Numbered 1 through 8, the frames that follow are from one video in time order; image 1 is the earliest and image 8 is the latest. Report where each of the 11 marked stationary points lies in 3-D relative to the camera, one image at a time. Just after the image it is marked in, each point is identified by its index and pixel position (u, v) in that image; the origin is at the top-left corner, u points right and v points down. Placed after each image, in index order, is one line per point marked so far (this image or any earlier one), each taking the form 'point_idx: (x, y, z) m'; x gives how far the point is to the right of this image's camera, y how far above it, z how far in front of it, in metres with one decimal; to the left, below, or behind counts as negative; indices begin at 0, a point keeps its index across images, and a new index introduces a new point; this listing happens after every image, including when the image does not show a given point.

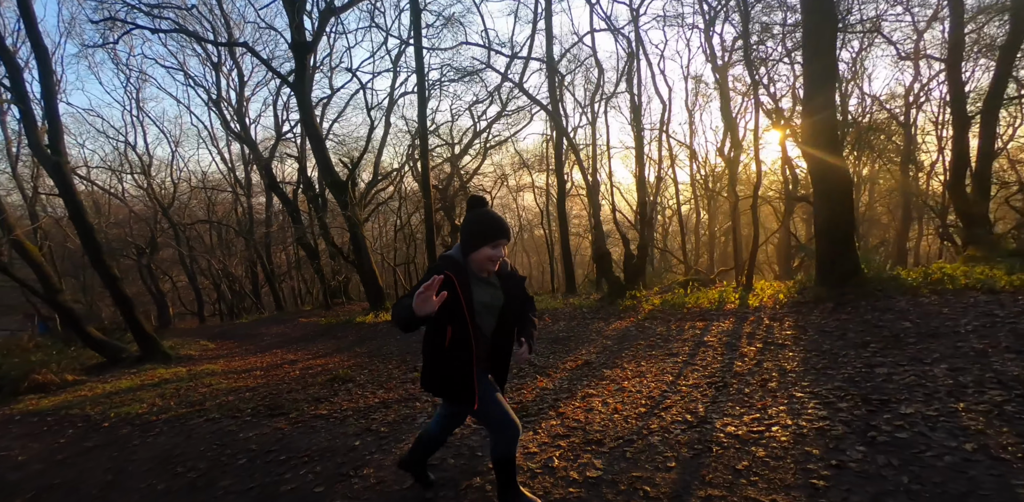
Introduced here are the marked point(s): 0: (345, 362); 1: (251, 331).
0: (-3.1, -2.1, +10.3) m
1: (-8.0, -2.5, +16.8) m
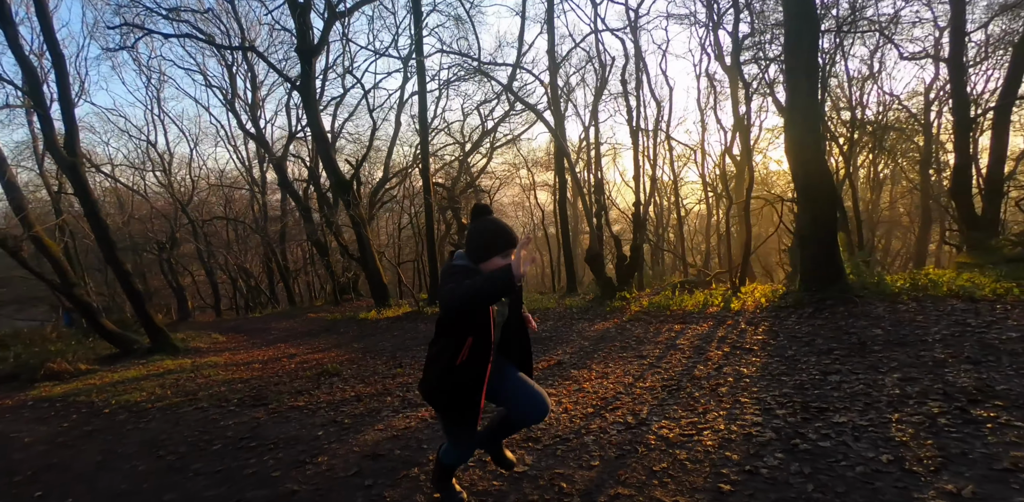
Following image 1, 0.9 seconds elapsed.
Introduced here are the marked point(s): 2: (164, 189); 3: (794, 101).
0: (-3.3, -2.0, +10.6) m
1: (-7.9, -2.3, +17.3) m
2: (-12.4, +2.3, +19.6) m
3: (+3.8, +2.3, +7.5) m
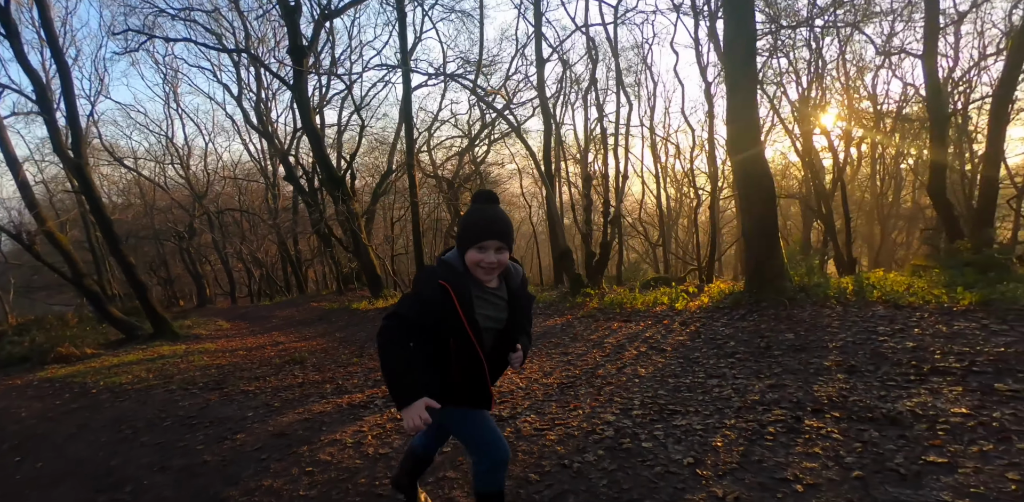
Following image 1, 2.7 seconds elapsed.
0: (-4.0, -1.9, +11.1) m
1: (-8.1, -2.0, +18.1) m
2: (-12.4, +2.7, +20.6) m
3: (+3.0, +2.3, +7.5) m
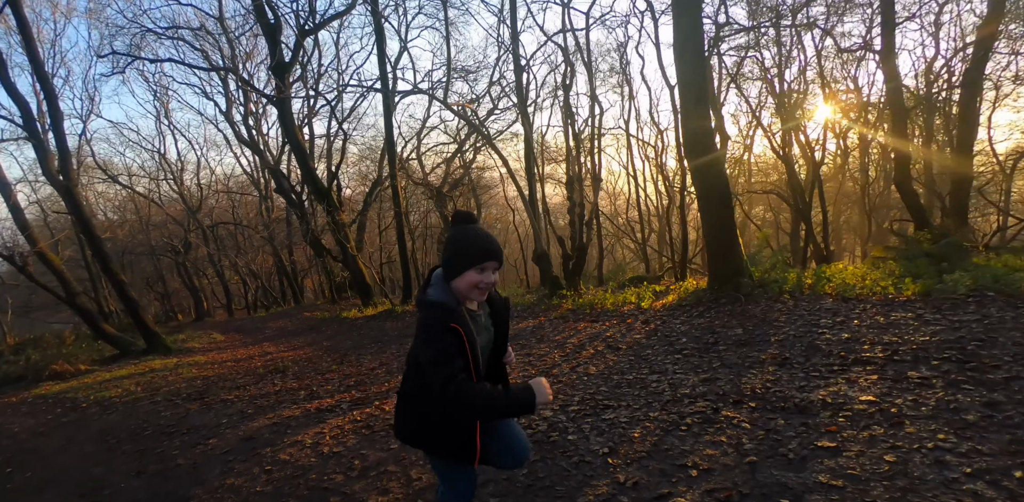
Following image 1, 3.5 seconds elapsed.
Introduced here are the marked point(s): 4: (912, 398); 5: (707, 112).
0: (-4.4, -2.1, +11.4) m
1: (-8.4, -2.4, +18.4) m
2: (-12.9, +2.1, +20.9) m
3: (+2.4, +2.3, +7.7) m
4: (+2.7, -1.0, +3.7) m
5: (+2.7, +2.0, +7.7) m
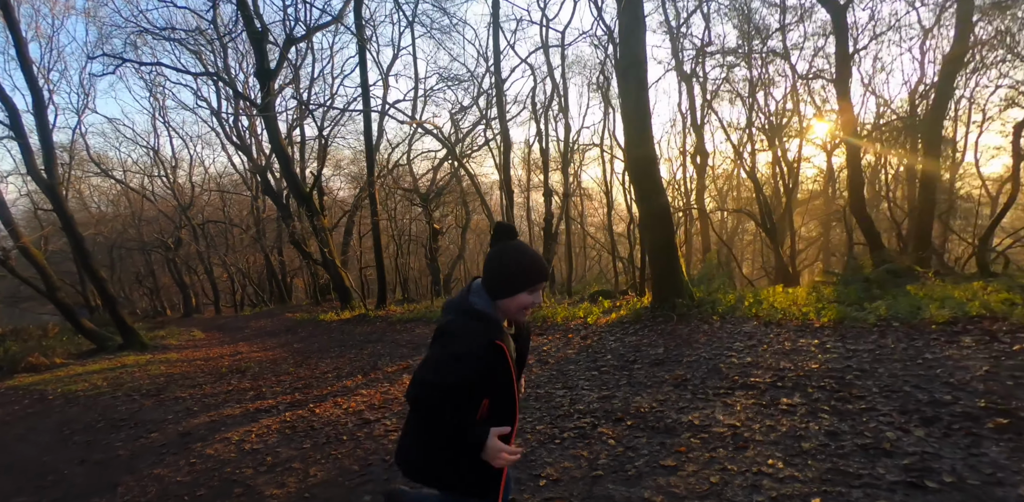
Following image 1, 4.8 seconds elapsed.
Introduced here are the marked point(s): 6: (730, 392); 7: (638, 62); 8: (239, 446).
0: (-5.2, -2.2, +11.7) m
1: (-9.2, -2.4, +18.8) m
2: (-13.4, +2.2, +21.4) m
3: (+1.7, +2.0, +8.0) m
4: (+1.9, -1.3, +4.0) m
5: (+2.0, +1.7, +8.0) m
6: (+1.9, -1.2, +4.8) m
7: (+1.8, +2.7, +7.9) m
8: (-2.7, -2.0, +5.5) m
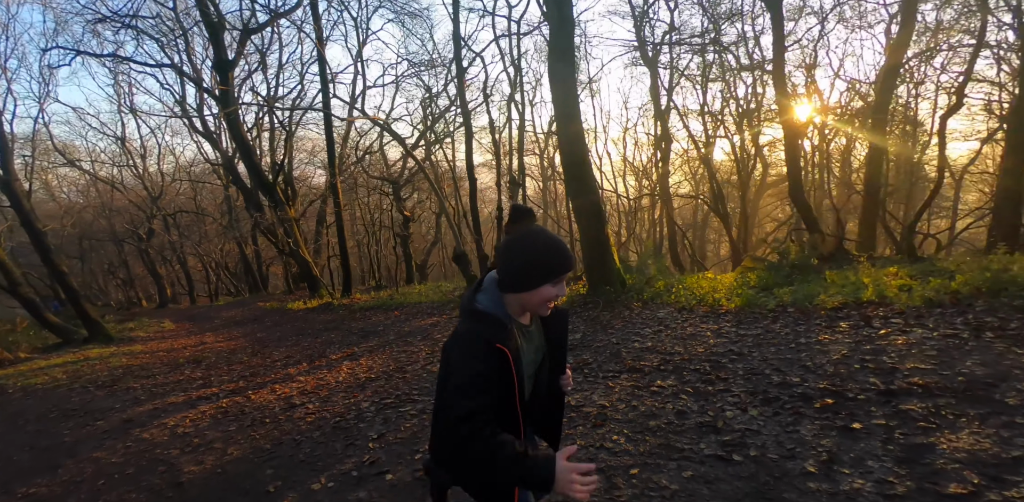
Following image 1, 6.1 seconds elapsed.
0: (-6.2, -2.0, +12.0) m
1: (-10.3, -2.1, +19.1) m
2: (-14.6, +2.6, +21.5) m
3: (+0.7, +2.2, +8.3) m
4: (+1.0, -1.2, +4.4) m
5: (+1.0, +1.8, +8.3) m
6: (+1.0, -1.2, +5.2) m
7: (+0.9, +2.9, +8.2) m
8: (-3.6, -1.9, +5.9) m
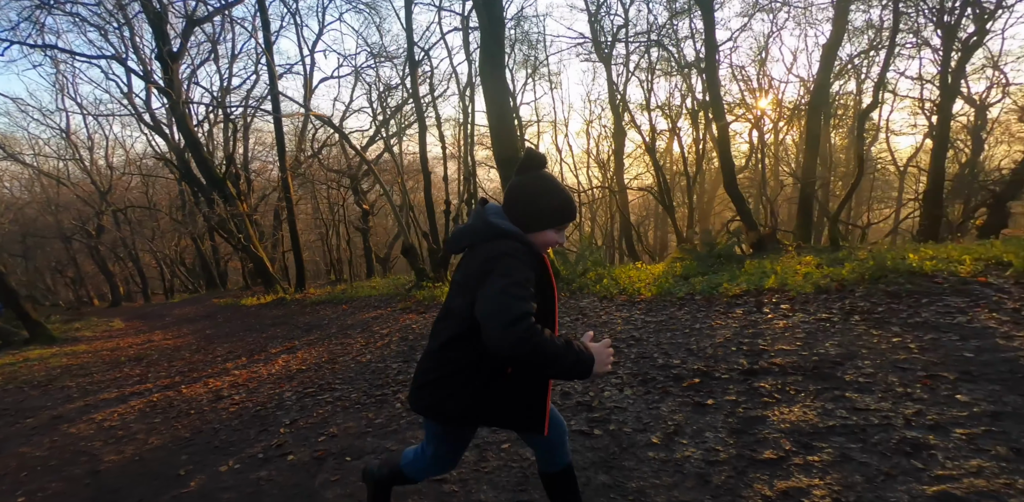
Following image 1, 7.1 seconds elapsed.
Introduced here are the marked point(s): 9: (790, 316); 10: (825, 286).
0: (-7.3, -1.9, +12.1) m
1: (-11.8, -1.9, +18.9) m
2: (-16.2, +2.8, +21.0) m
3: (-0.3, +2.3, +8.6) m
4: (+0.1, -1.2, +4.8) m
5: (0.0, +1.9, +8.6) m
6: (+0.1, -1.1, +5.6) m
7: (-0.2, +3.0, +8.5) m
8: (-4.5, -1.9, +6.0) m
9: (+2.9, -0.7, +5.7) m
10: (+3.7, -0.4, +6.5) m
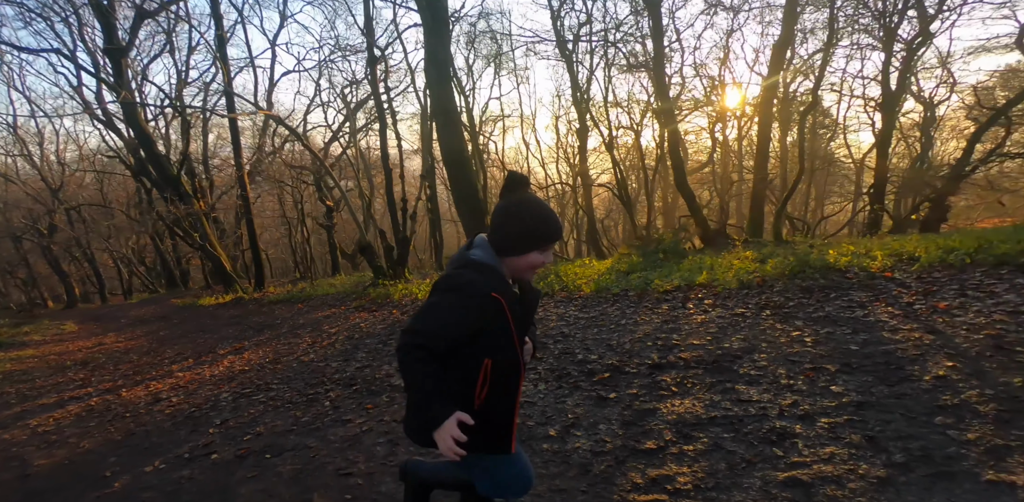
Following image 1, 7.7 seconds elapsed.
0: (-8.3, -1.9, +12.0) m
1: (-13.0, -1.9, +18.6) m
2: (-17.6, +2.8, +20.5) m
3: (-1.2, +2.3, +8.7) m
4: (-0.5, -1.2, +5.0) m
5: (-0.9, +2.0, +8.8) m
6: (-0.6, -1.1, +5.8) m
7: (-1.1, +3.0, +8.6) m
8: (-5.3, -2.0, +6.0) m
9: (+2.2, -0.7, +6.0) m
10: (+2.9, -0.4, +6.8) m
